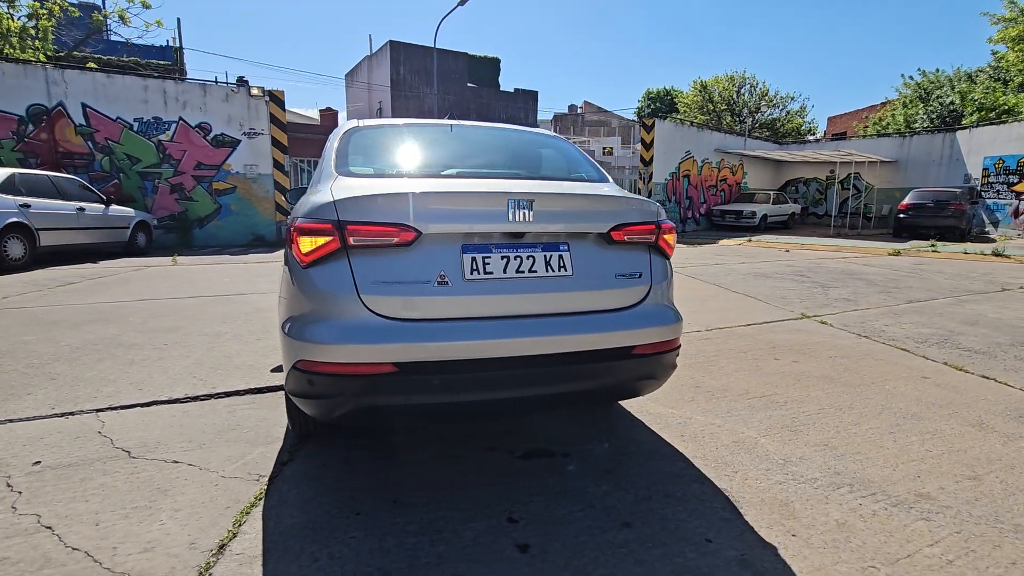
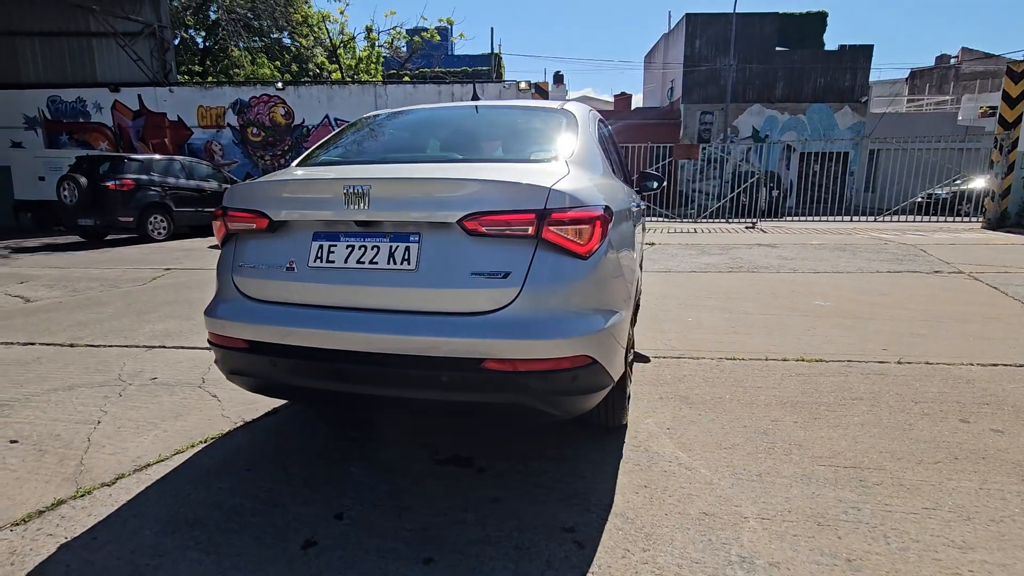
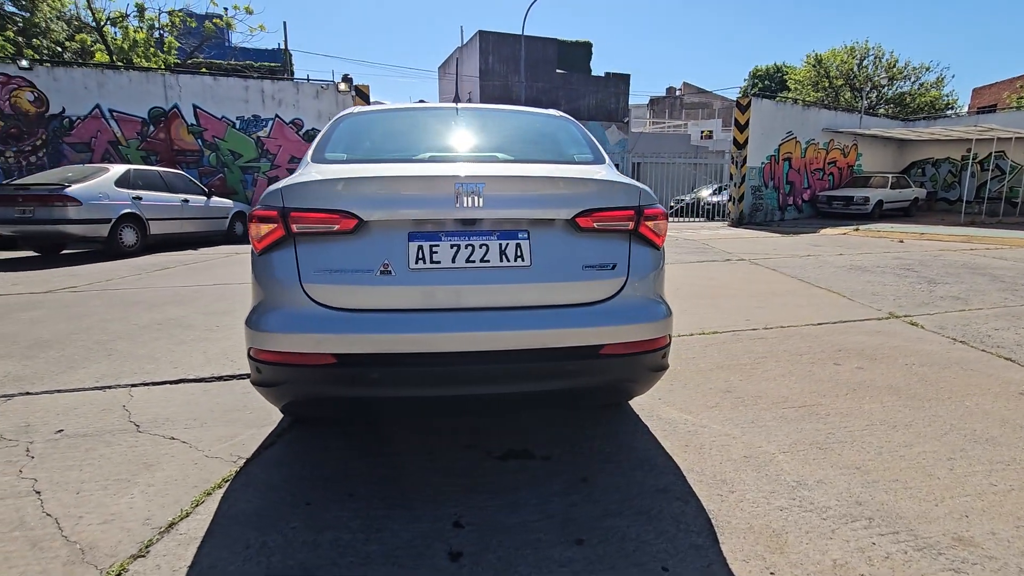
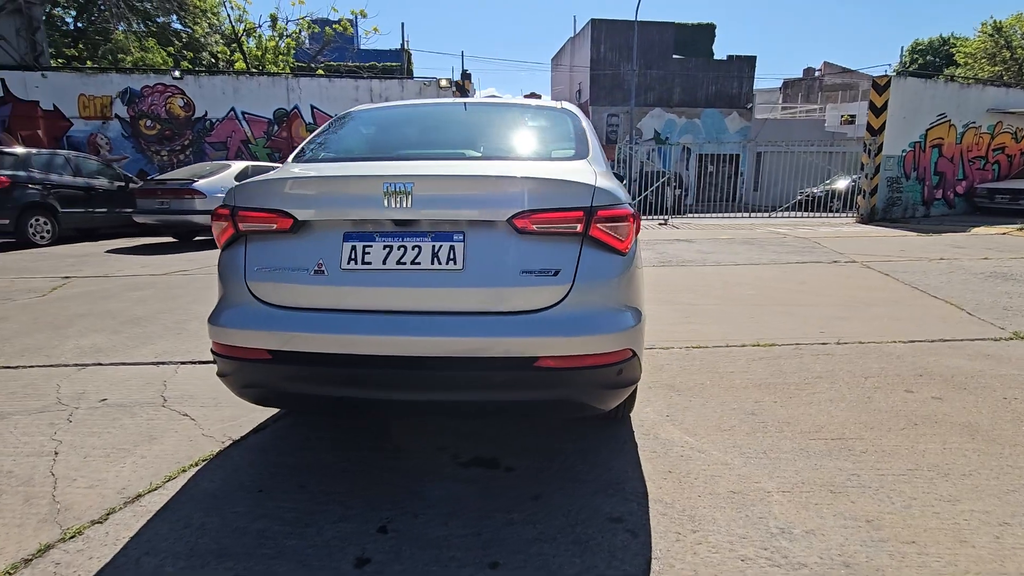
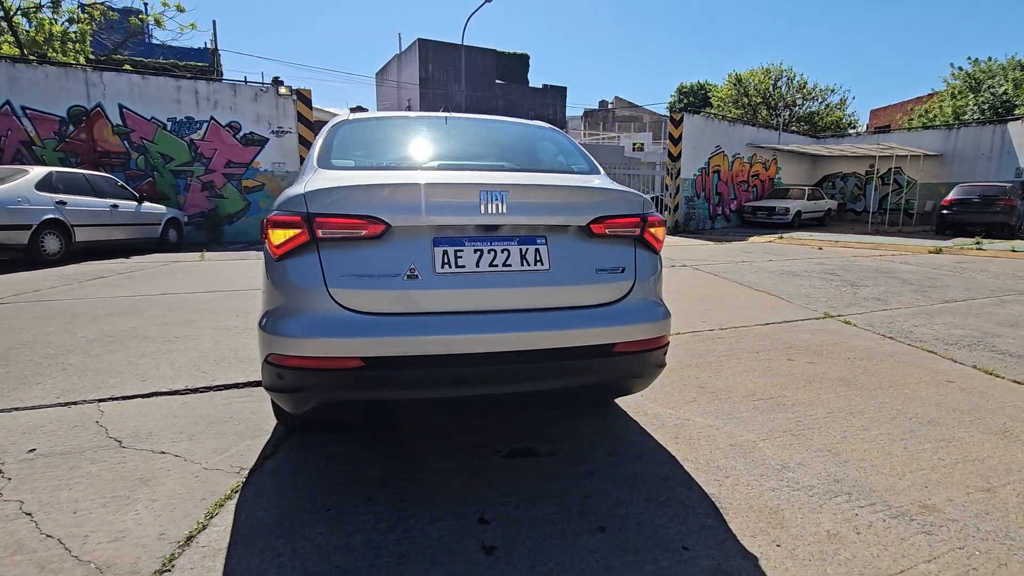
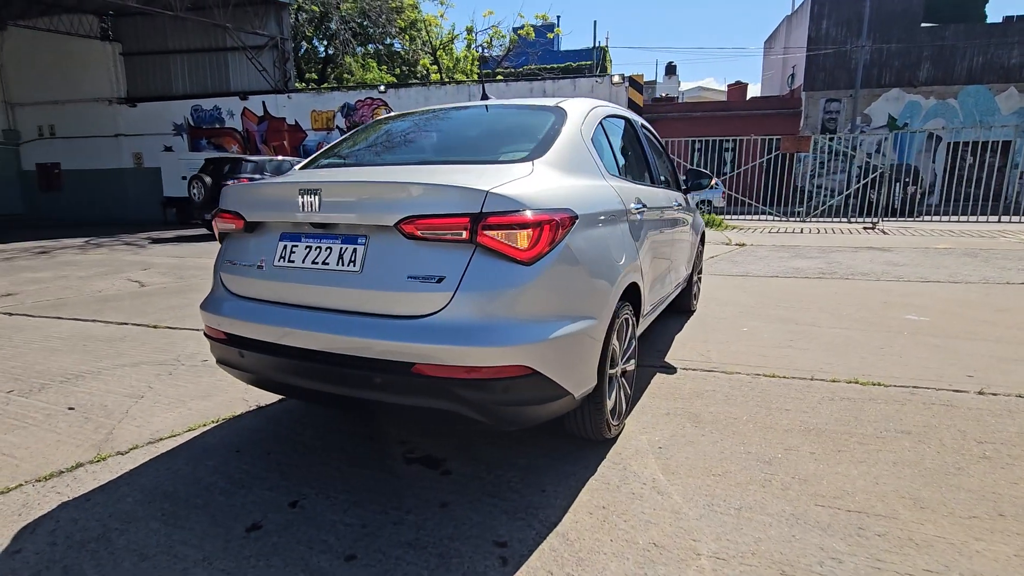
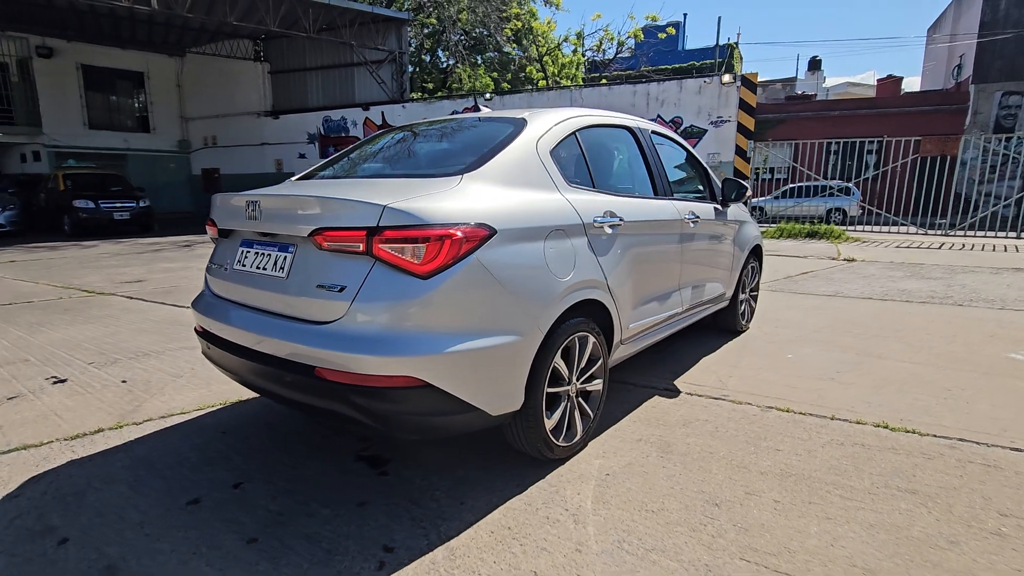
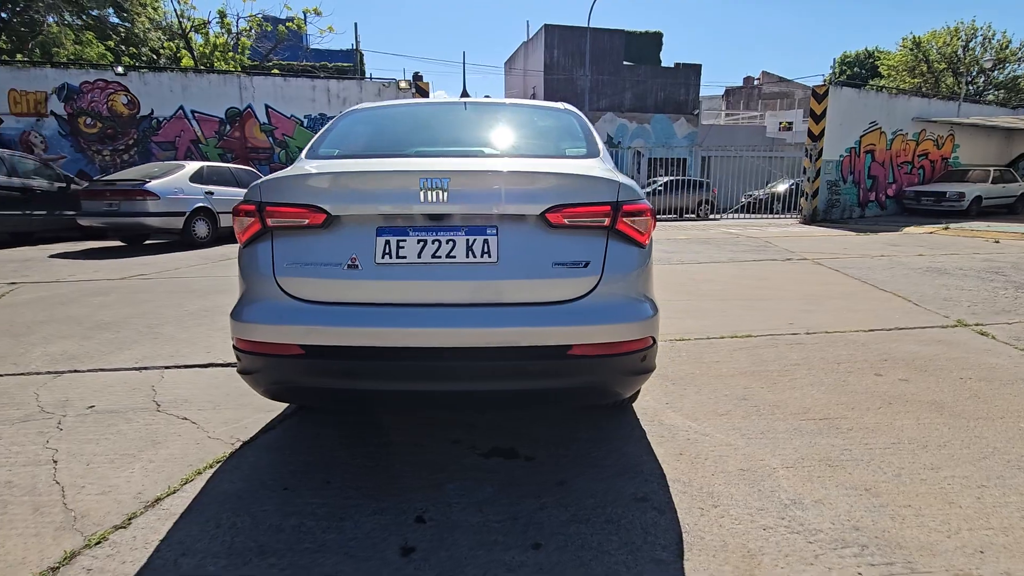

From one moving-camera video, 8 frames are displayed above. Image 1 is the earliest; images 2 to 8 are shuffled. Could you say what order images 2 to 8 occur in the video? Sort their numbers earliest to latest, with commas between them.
5, 3, 8, 4, 2, 6, 7
